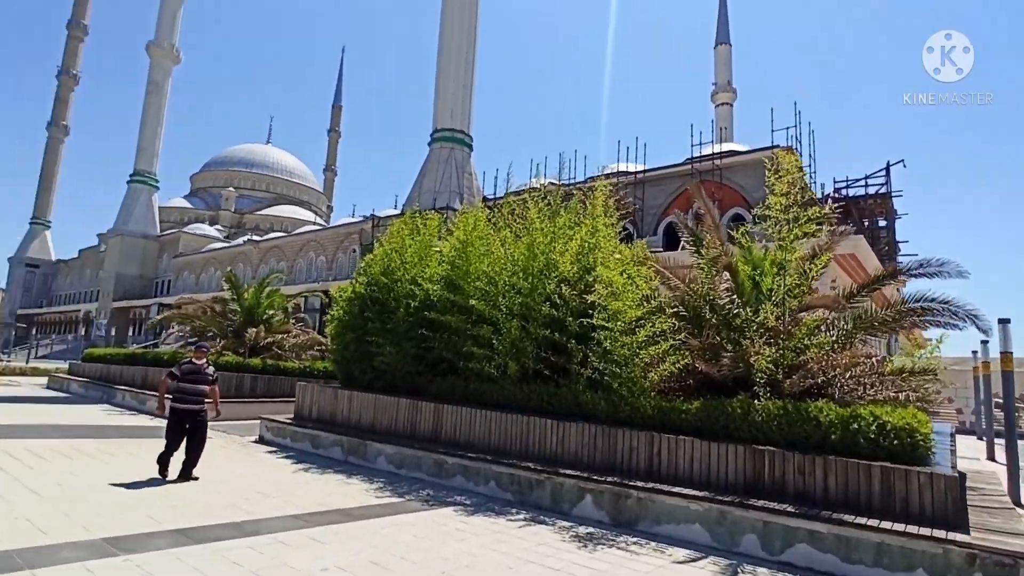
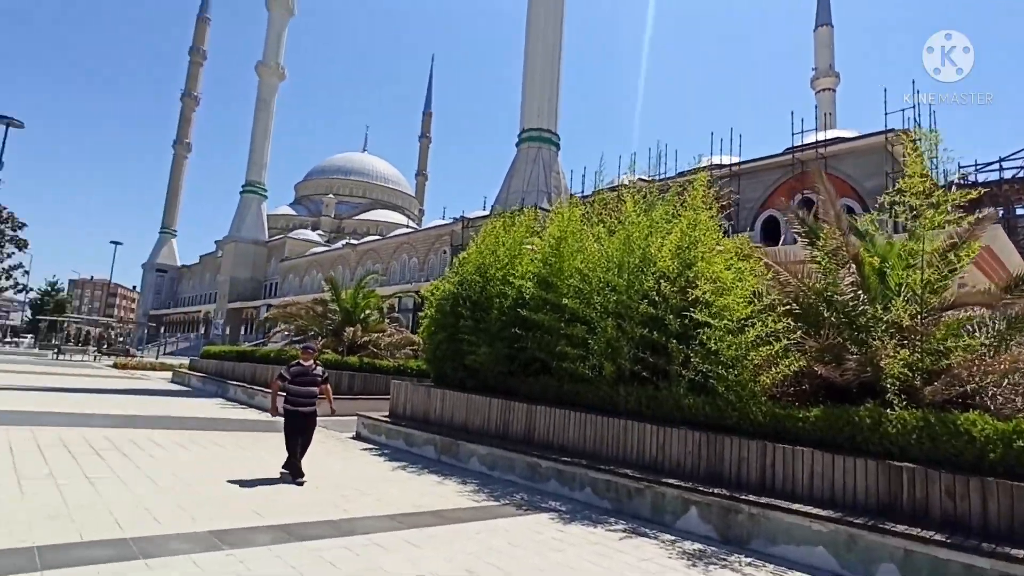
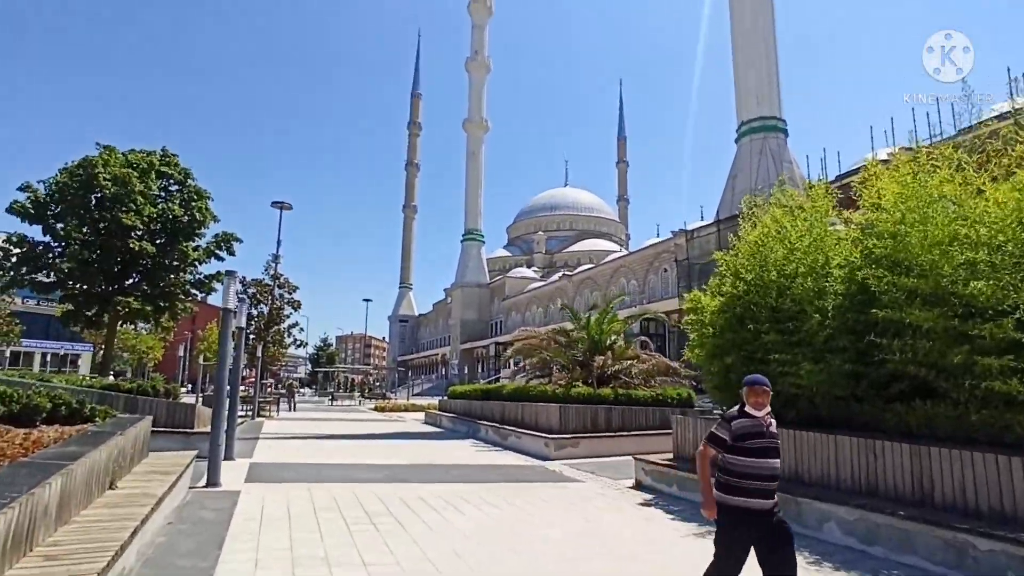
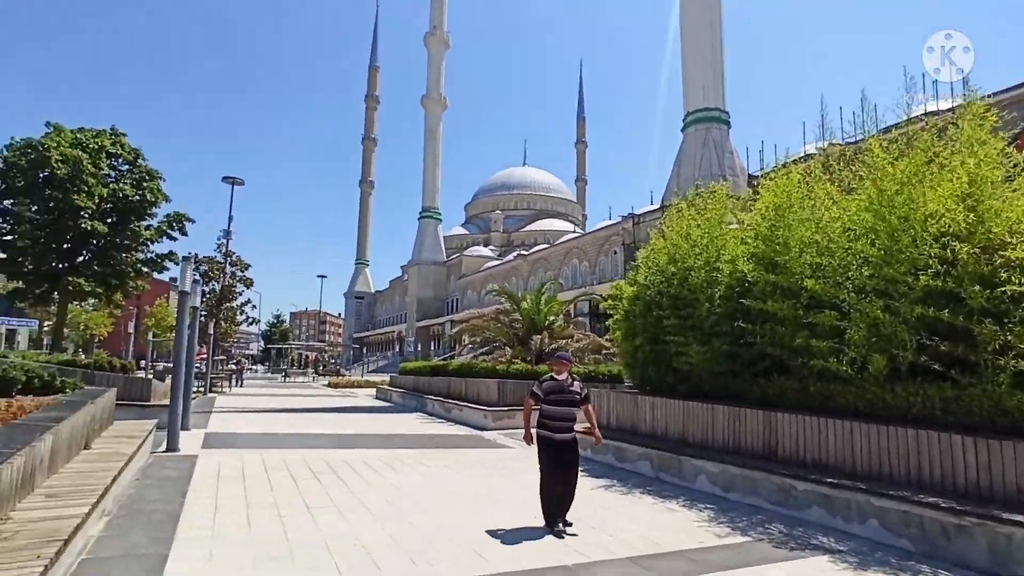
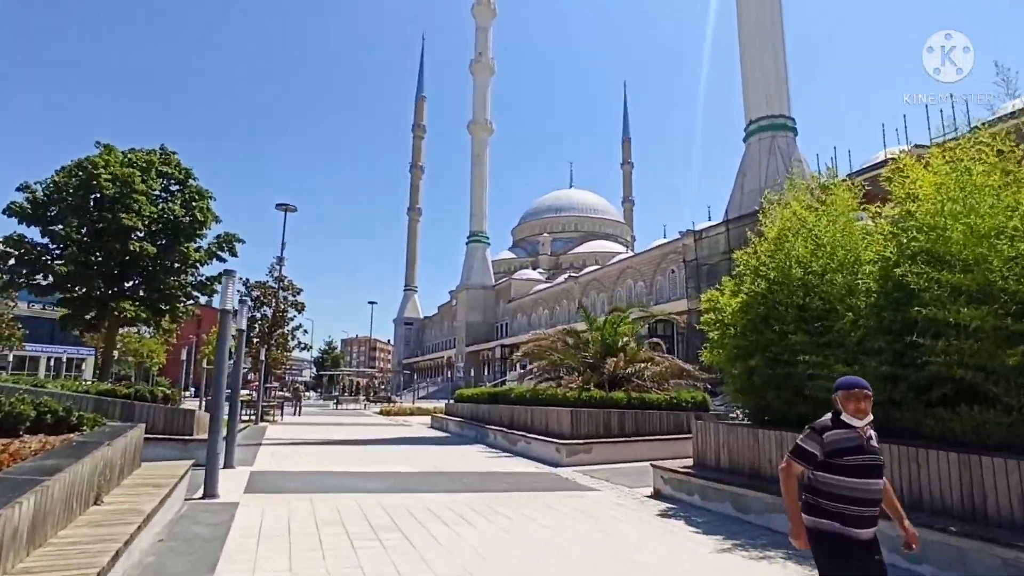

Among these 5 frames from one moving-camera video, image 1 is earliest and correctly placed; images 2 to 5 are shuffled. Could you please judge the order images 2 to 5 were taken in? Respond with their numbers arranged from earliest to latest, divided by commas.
2, 4, 3, 5
